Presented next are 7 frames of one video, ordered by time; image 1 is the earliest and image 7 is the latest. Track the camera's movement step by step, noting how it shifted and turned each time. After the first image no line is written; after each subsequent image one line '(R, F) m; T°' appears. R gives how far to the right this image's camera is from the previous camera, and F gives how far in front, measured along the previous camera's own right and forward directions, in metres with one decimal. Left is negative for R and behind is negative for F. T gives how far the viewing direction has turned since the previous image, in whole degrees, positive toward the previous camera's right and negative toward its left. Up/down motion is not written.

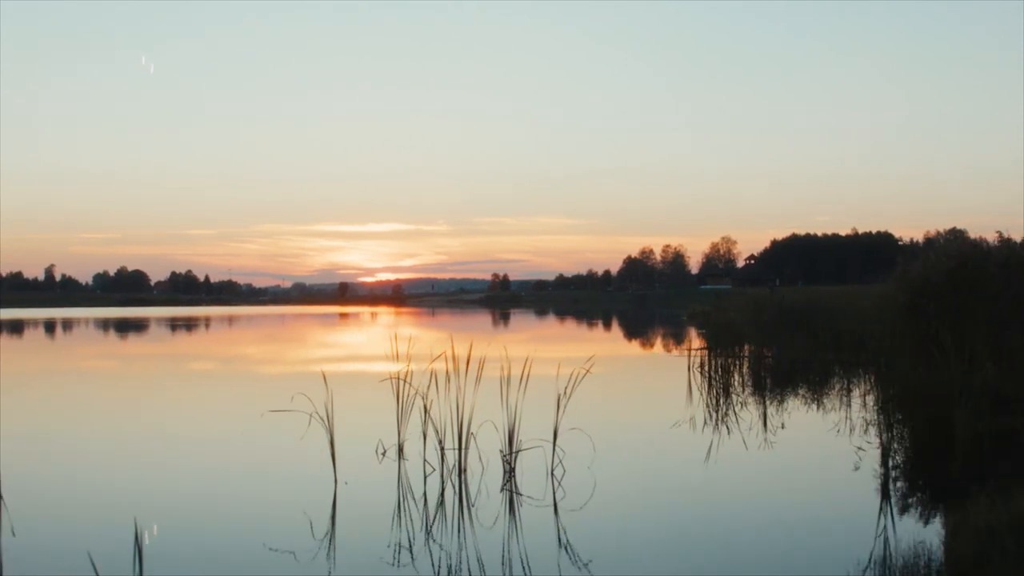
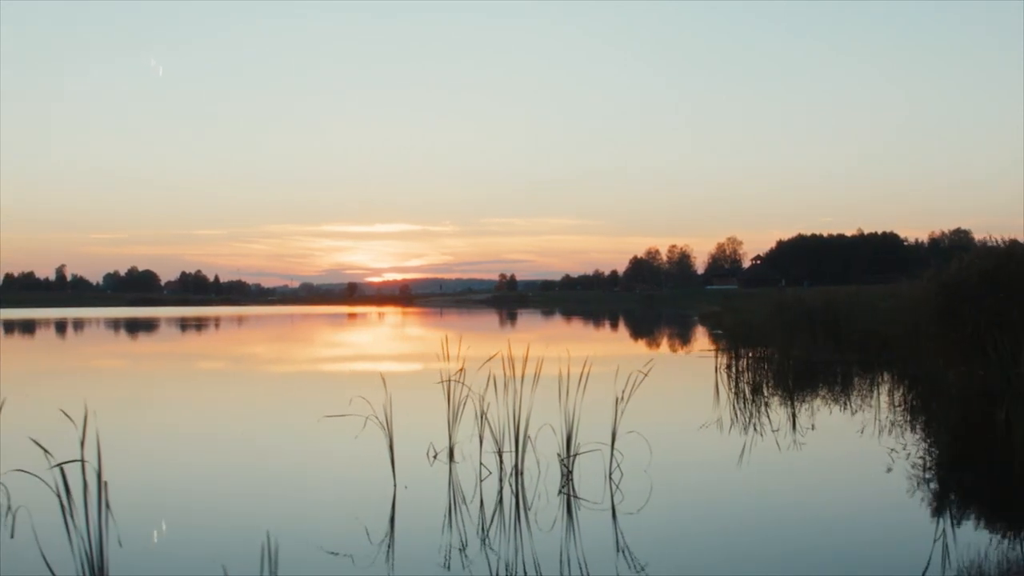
(-0.3, +0.1) m; 0°
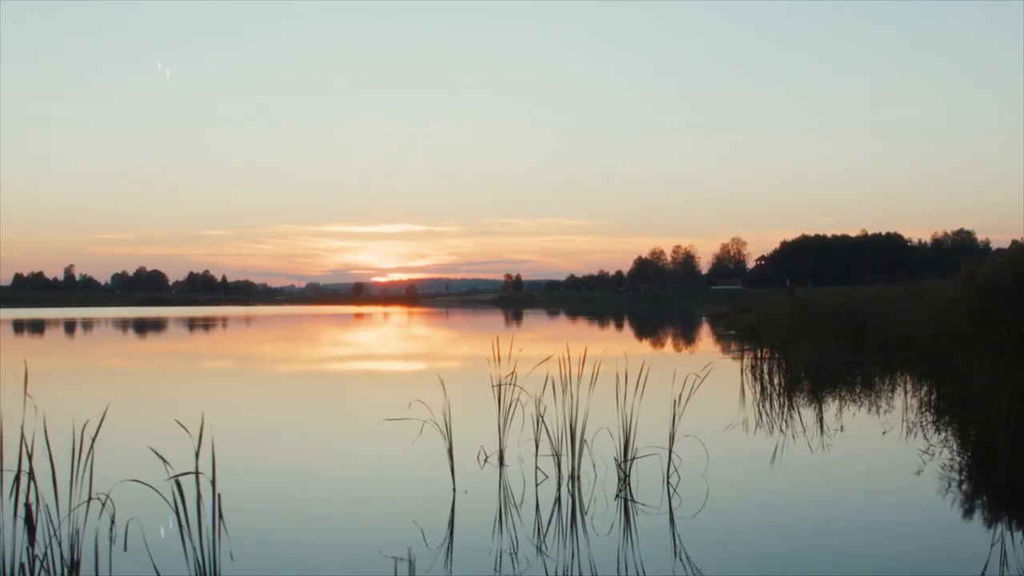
(-0.3, +0.1) m; 0°
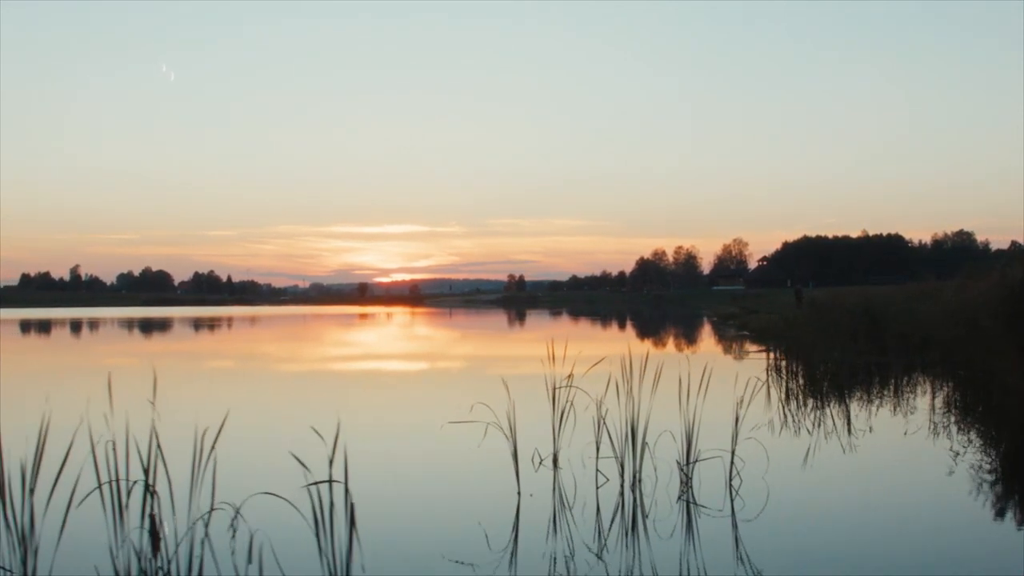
(-0.3, +0.1) m; 0°
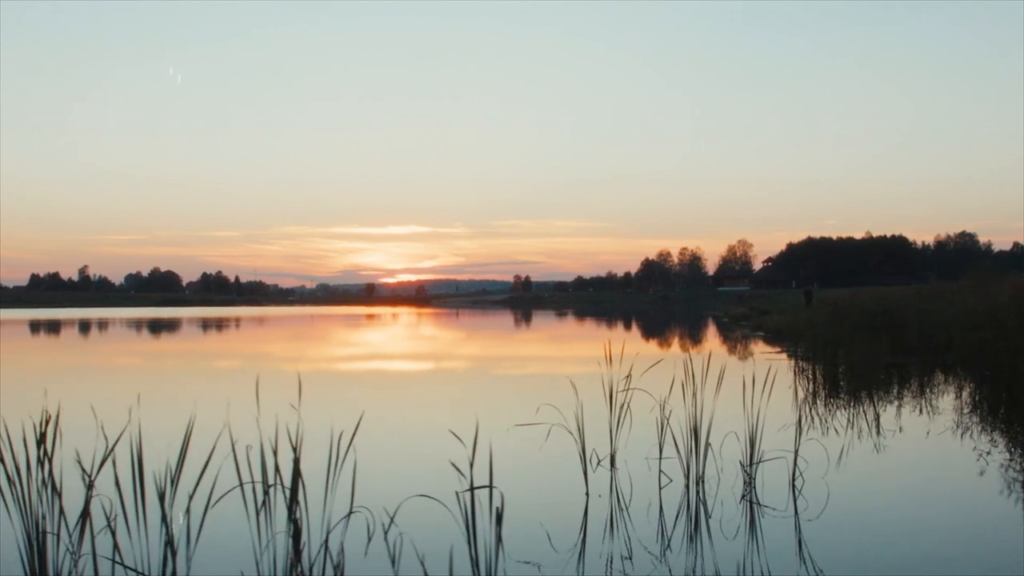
(-0.3, 0.0) m; 0°
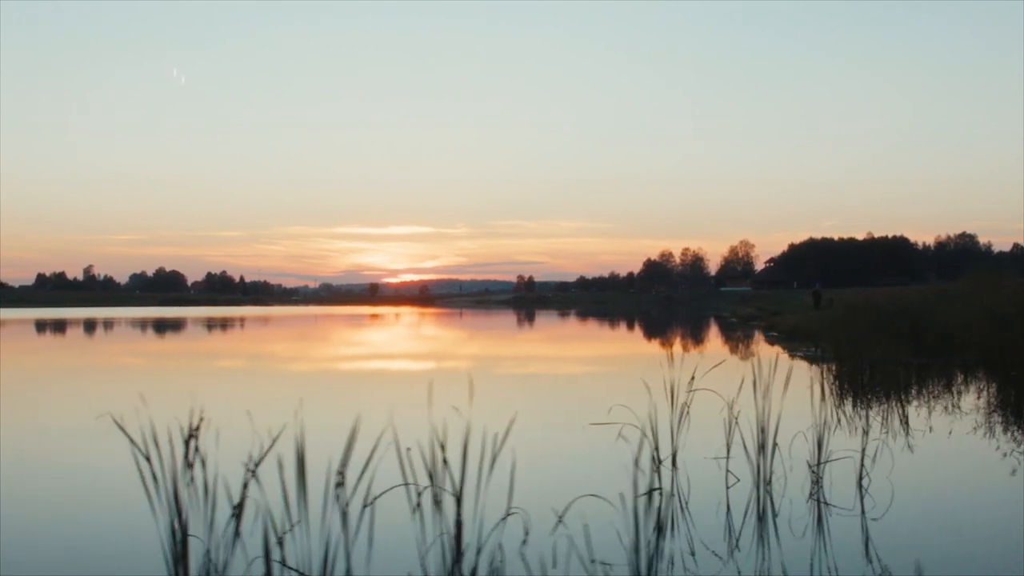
(-0.3, +0.2) m; 0°
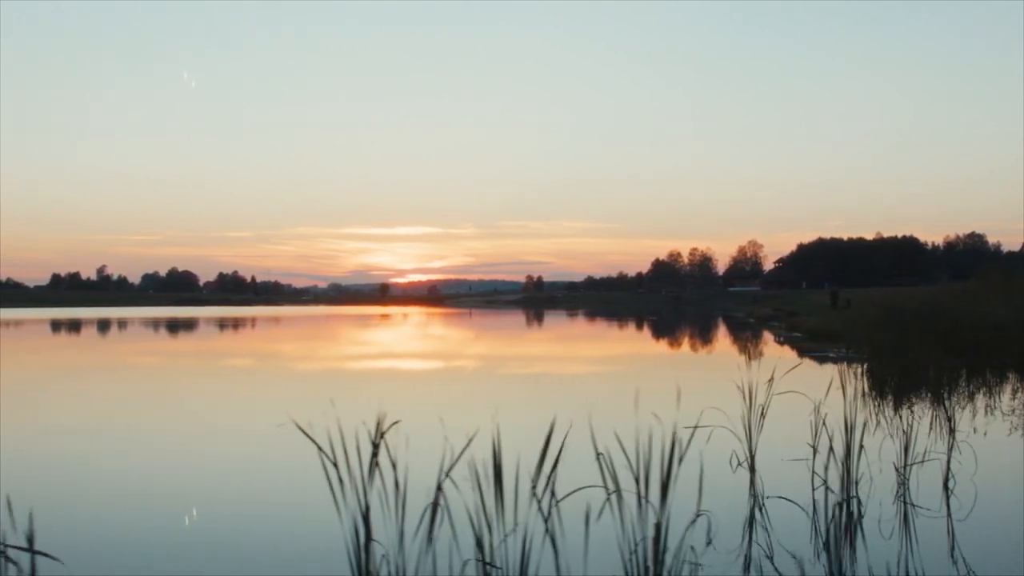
(-0.1, -0.7) m; -1°
